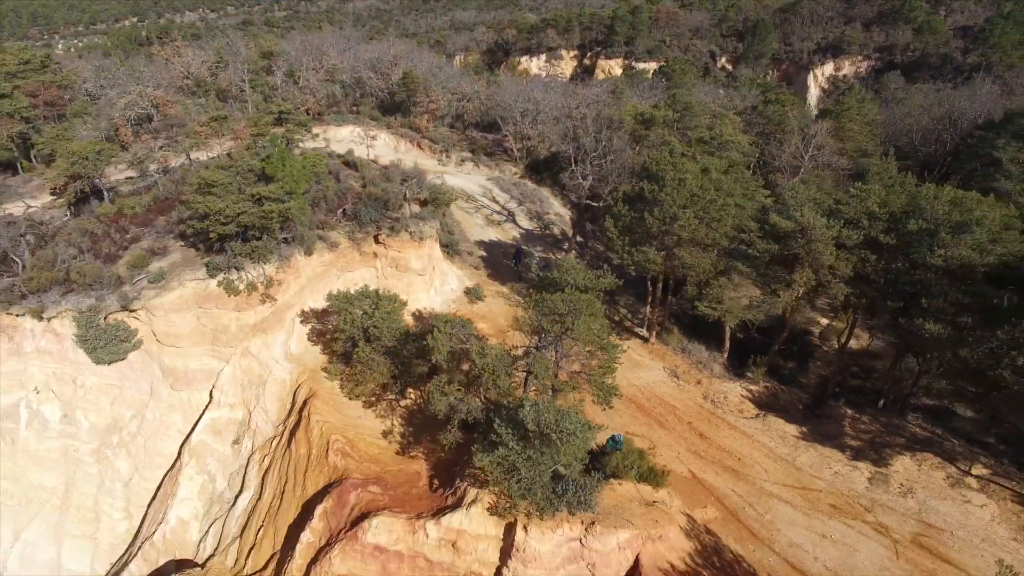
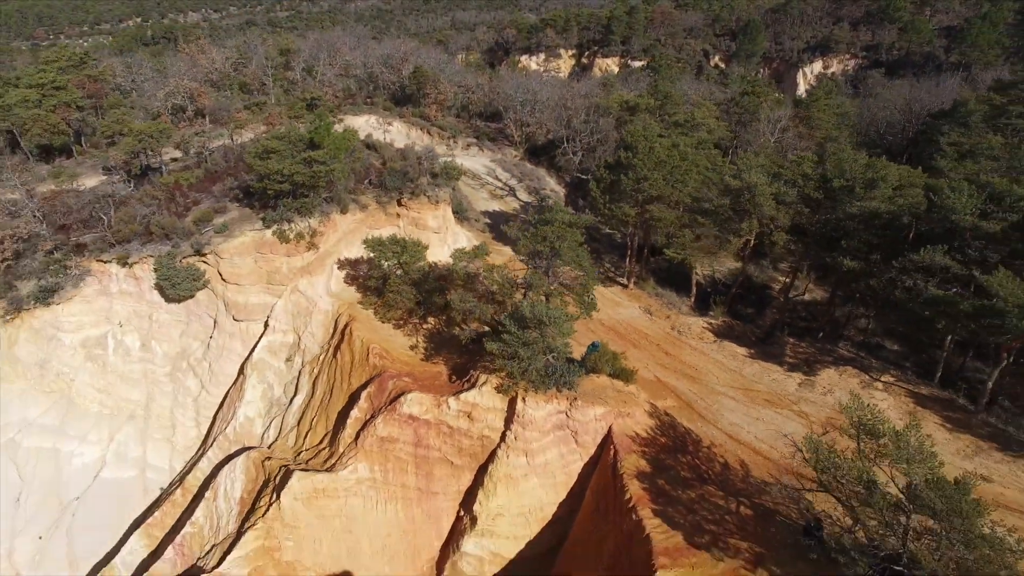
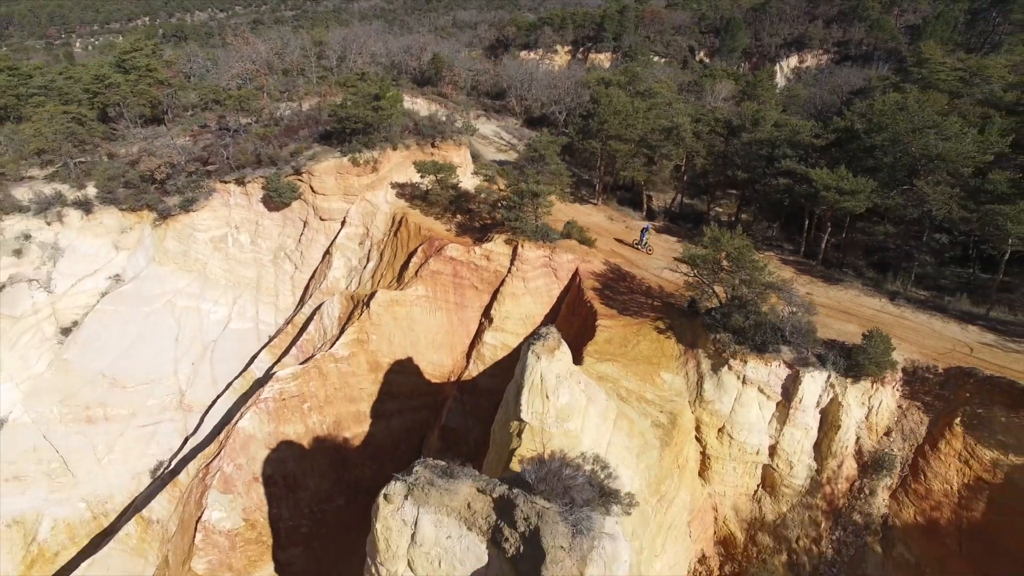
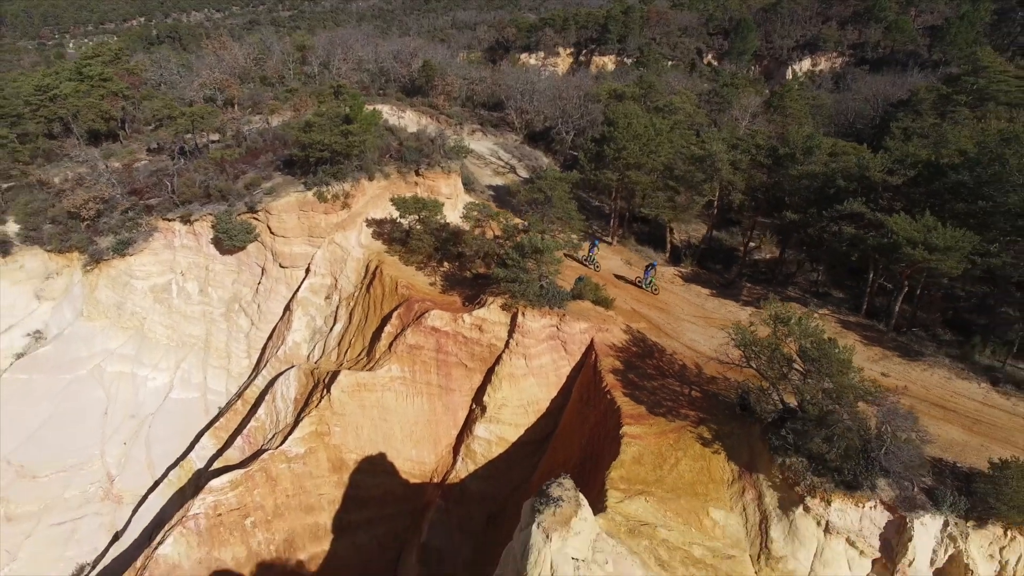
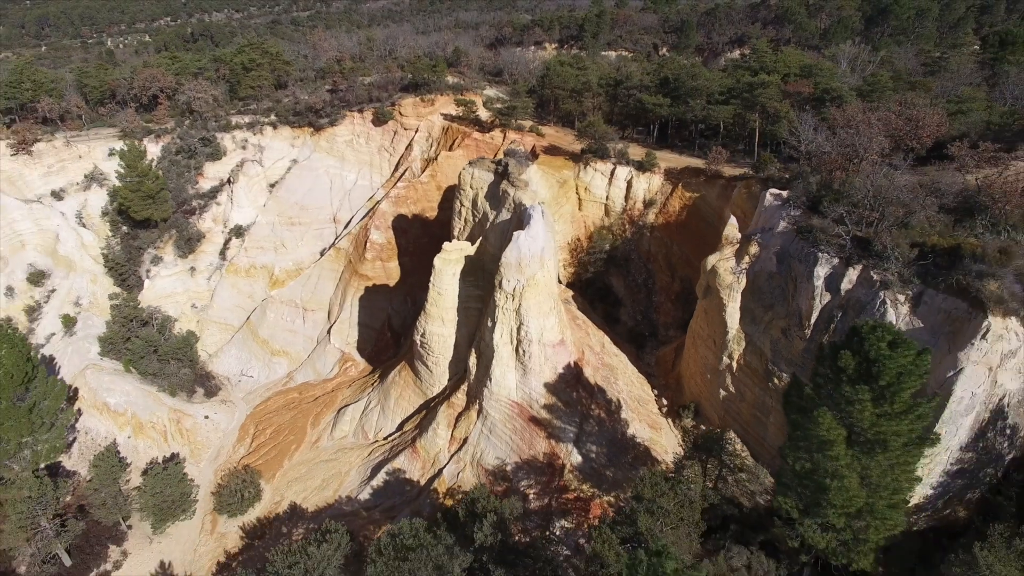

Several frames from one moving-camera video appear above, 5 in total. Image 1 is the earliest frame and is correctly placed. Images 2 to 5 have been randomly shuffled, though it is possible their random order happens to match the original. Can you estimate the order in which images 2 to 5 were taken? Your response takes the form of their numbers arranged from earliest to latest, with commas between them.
2, 4, 3, 5
